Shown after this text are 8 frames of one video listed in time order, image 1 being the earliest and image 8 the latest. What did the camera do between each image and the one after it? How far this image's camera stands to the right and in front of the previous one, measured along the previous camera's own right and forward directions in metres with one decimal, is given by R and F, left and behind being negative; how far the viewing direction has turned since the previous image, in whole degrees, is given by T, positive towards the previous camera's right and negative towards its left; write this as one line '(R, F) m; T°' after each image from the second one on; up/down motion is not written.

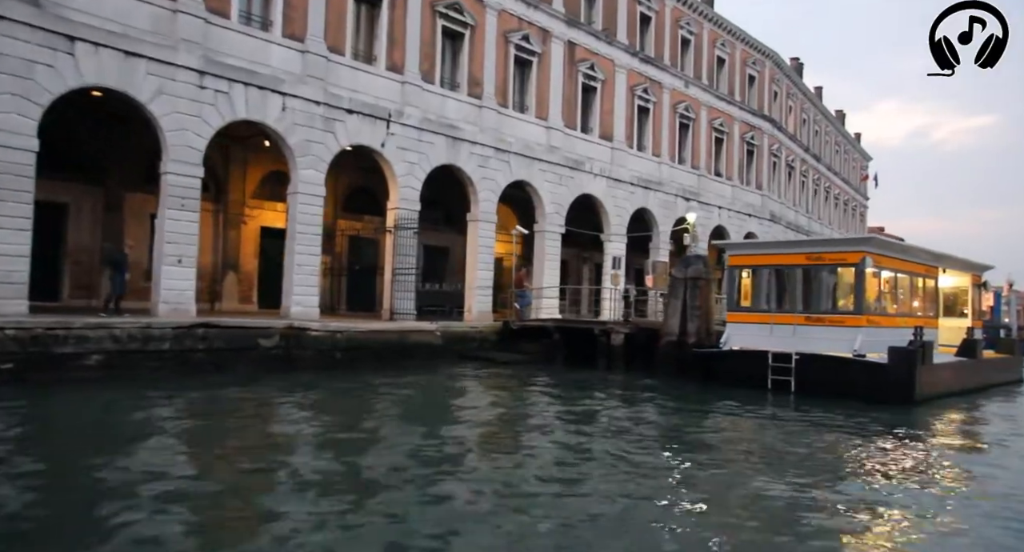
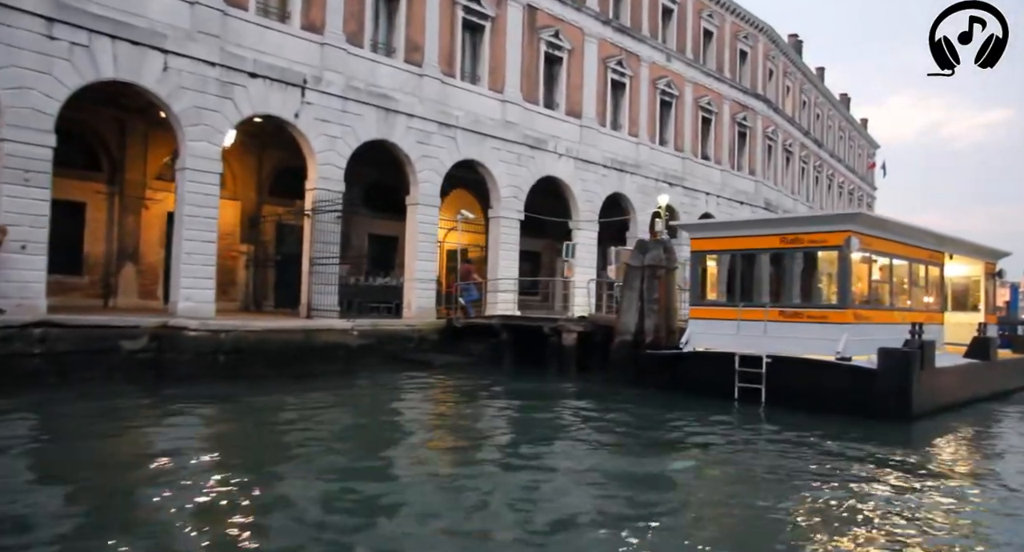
(+1.5, +2.3) m; -1°
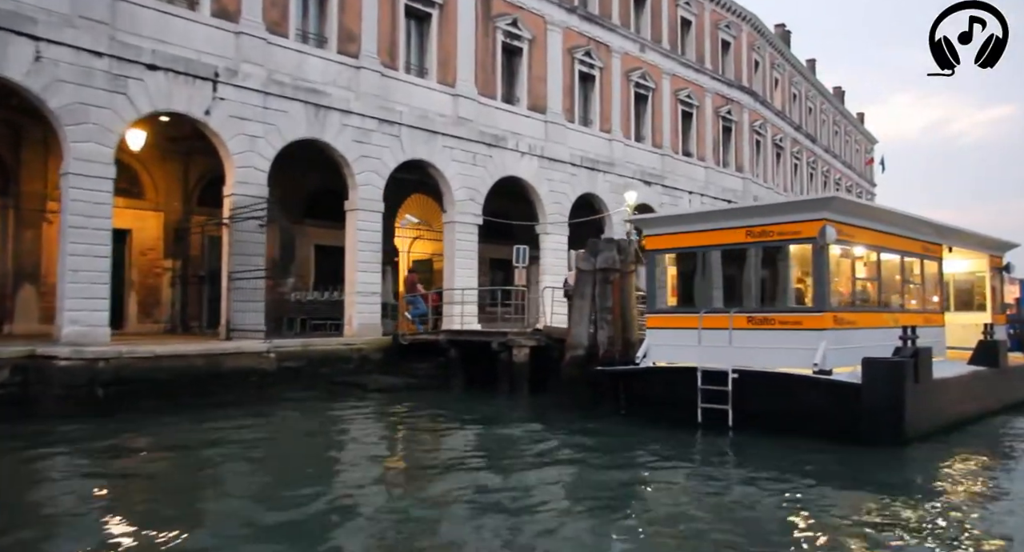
(+1.2, +1.7) m; 0°
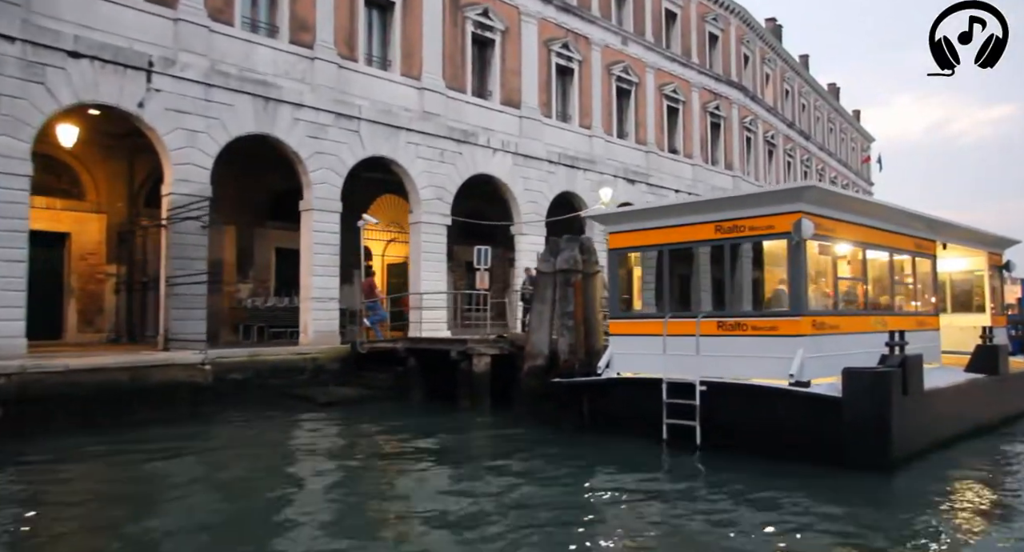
(+0.7, +1.0) m; 0°
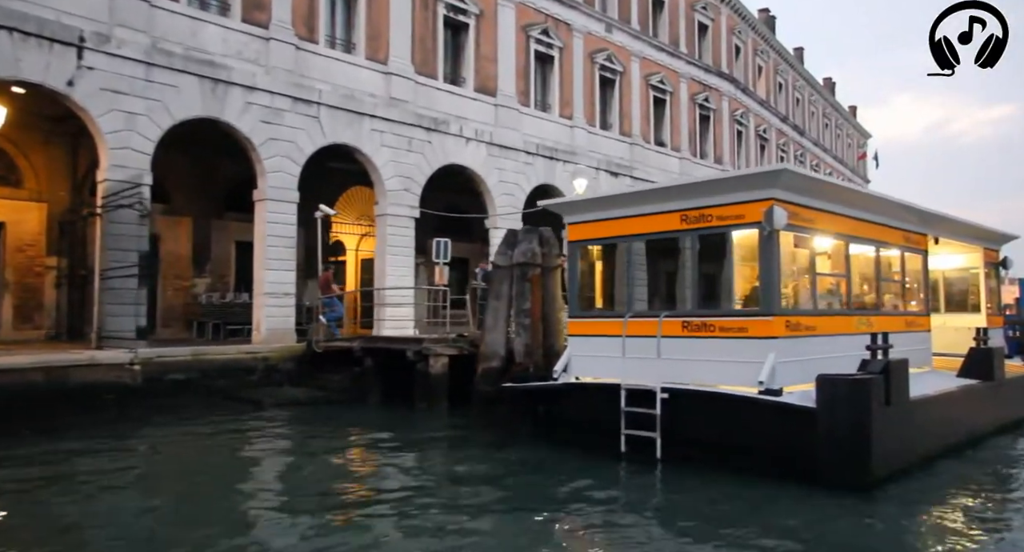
(+0.6, +0.9) m; 0°
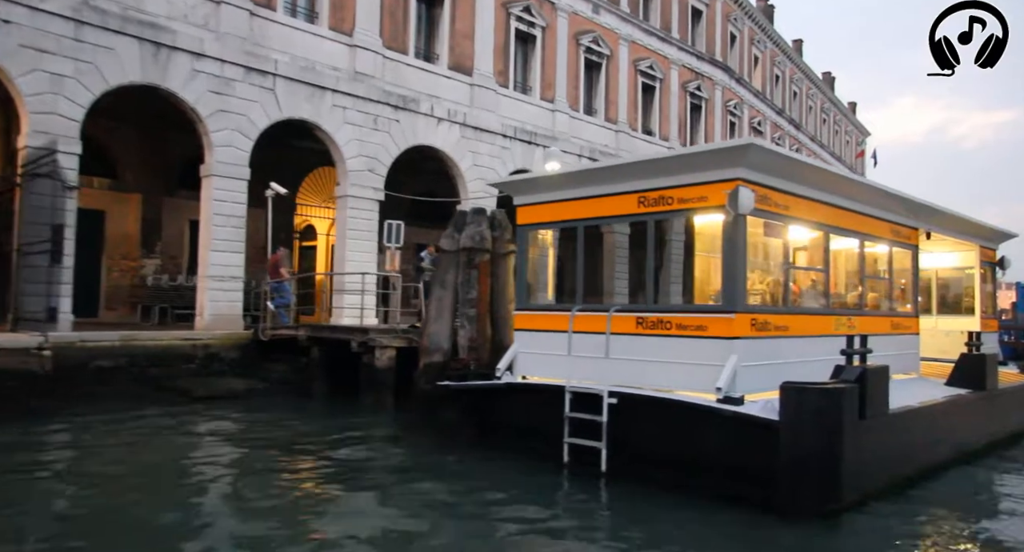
(+0.6, +0.9) m; 0°
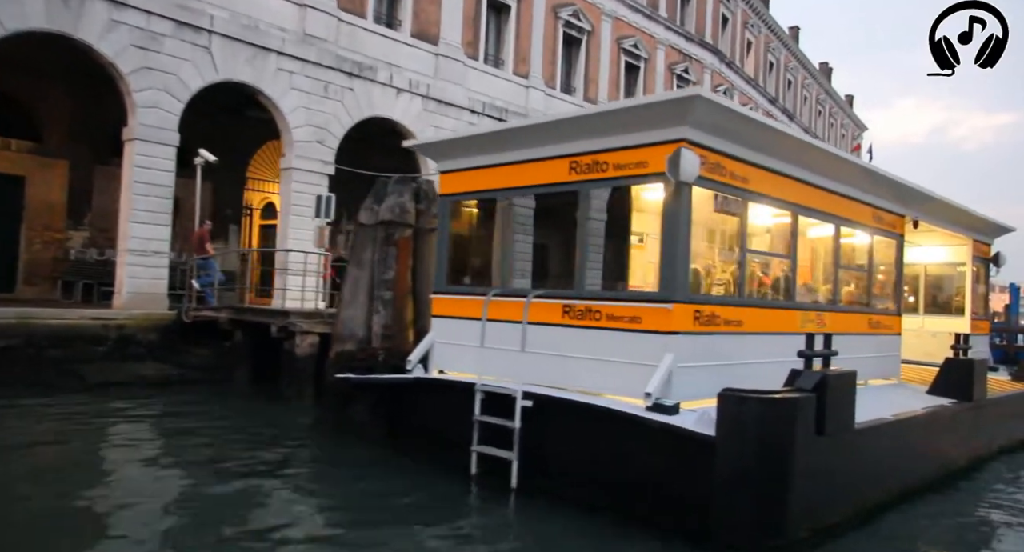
(+0.8, +1.1) m; 0°
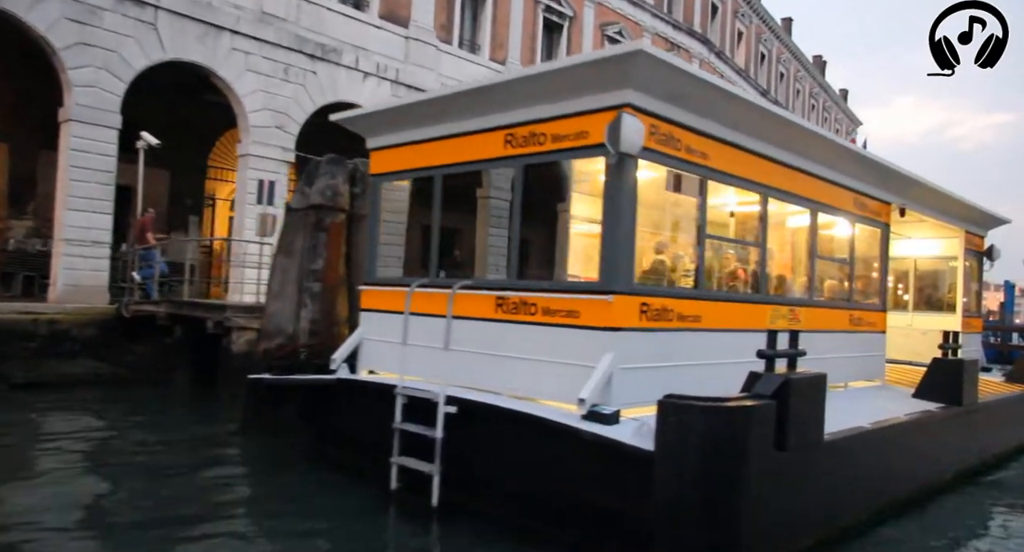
(+0.5, +0.7) m; 0°
